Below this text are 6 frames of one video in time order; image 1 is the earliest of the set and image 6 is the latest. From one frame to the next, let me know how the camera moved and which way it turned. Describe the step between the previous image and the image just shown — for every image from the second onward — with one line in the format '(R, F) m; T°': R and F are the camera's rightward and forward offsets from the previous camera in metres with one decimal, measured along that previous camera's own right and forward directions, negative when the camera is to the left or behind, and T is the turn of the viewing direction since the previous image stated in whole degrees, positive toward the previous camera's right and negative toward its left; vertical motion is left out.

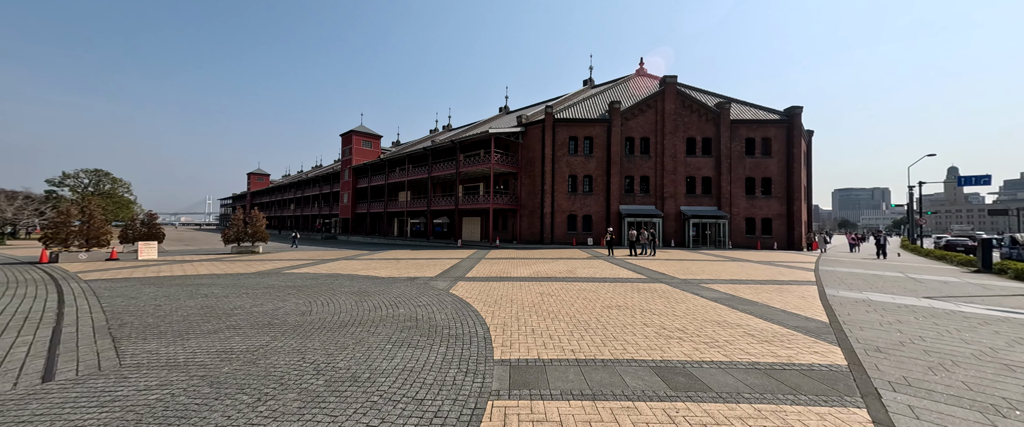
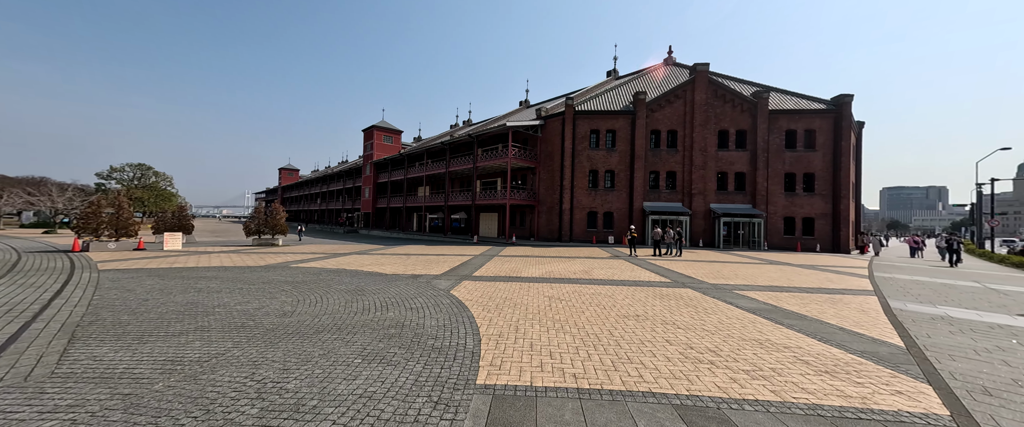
(+0.4, +0.9) m; -4°
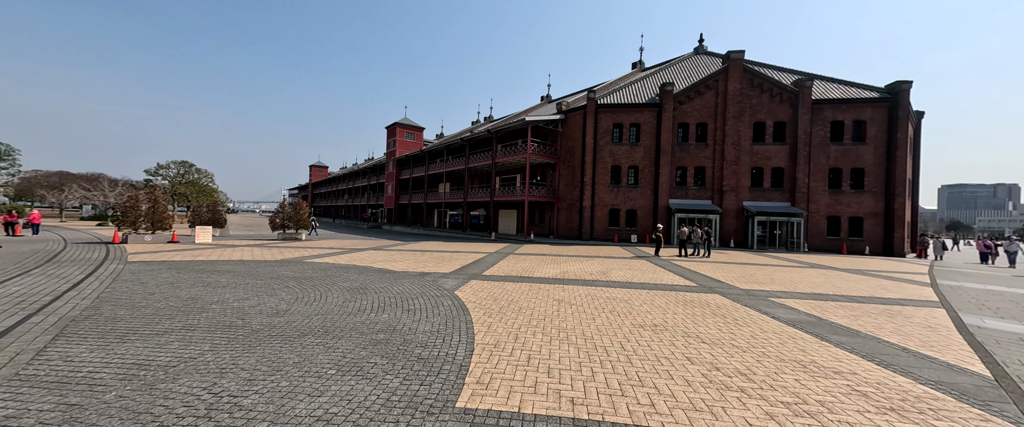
(+0.3, +0.6) m; -4°
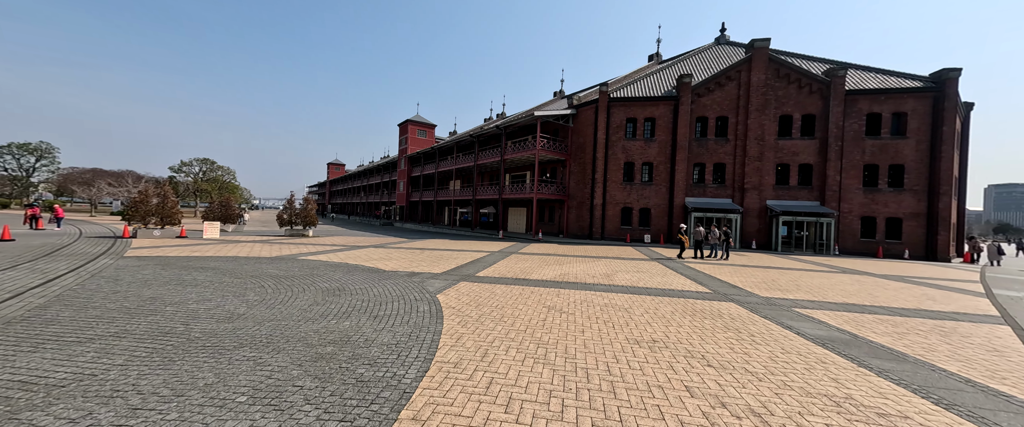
(+0.6, +0.8) m; -3°
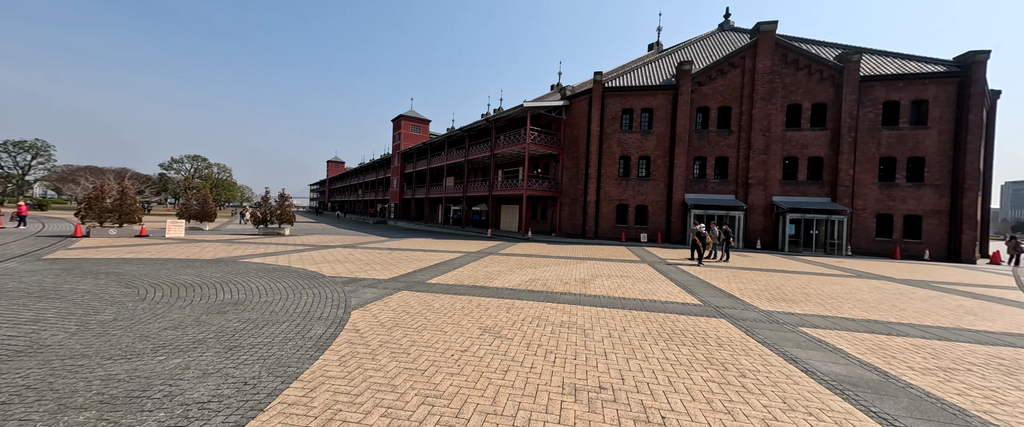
(+1.2, +1.5) m; -1°
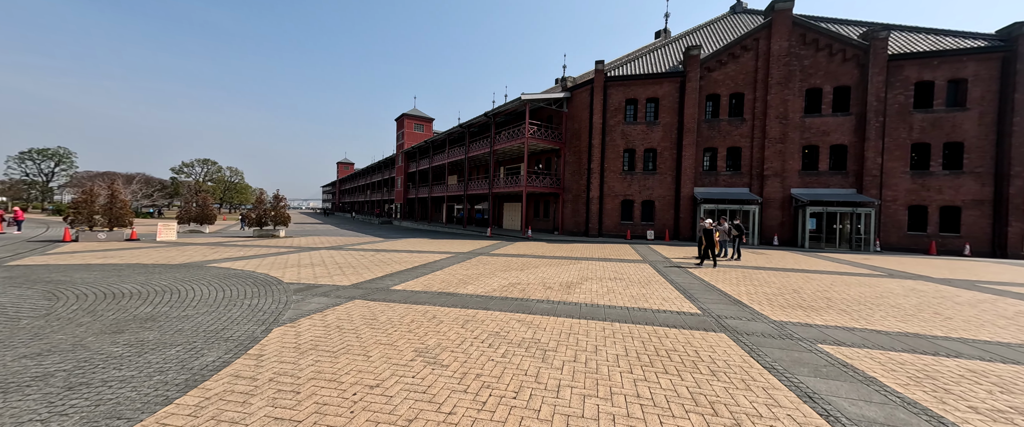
(+0.9, +1.0) m; -2°
